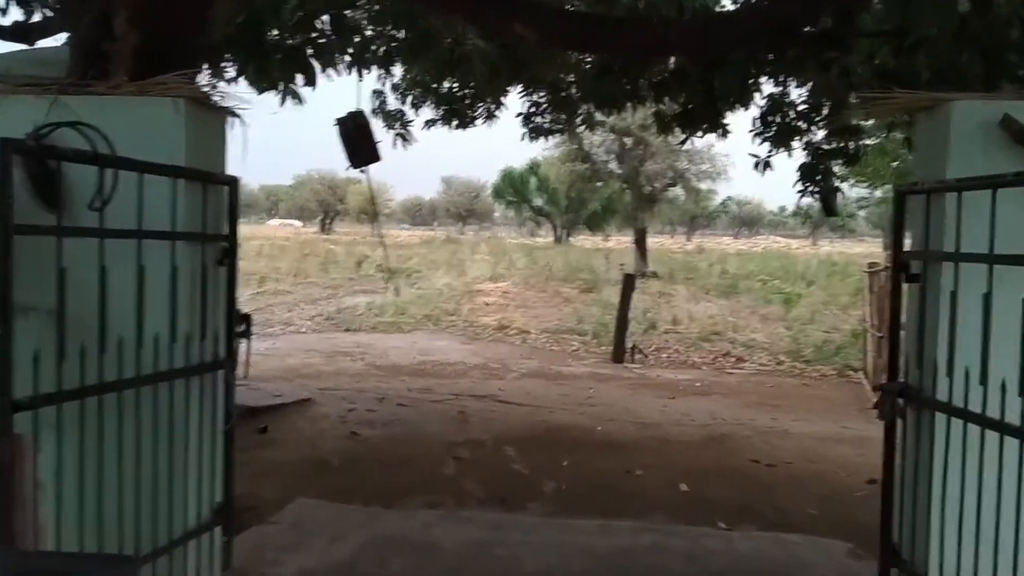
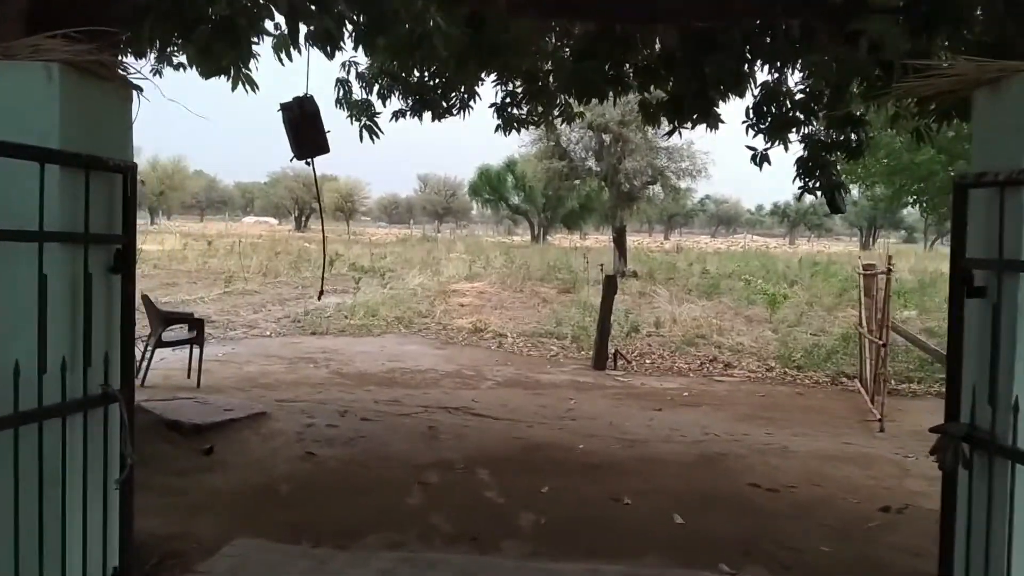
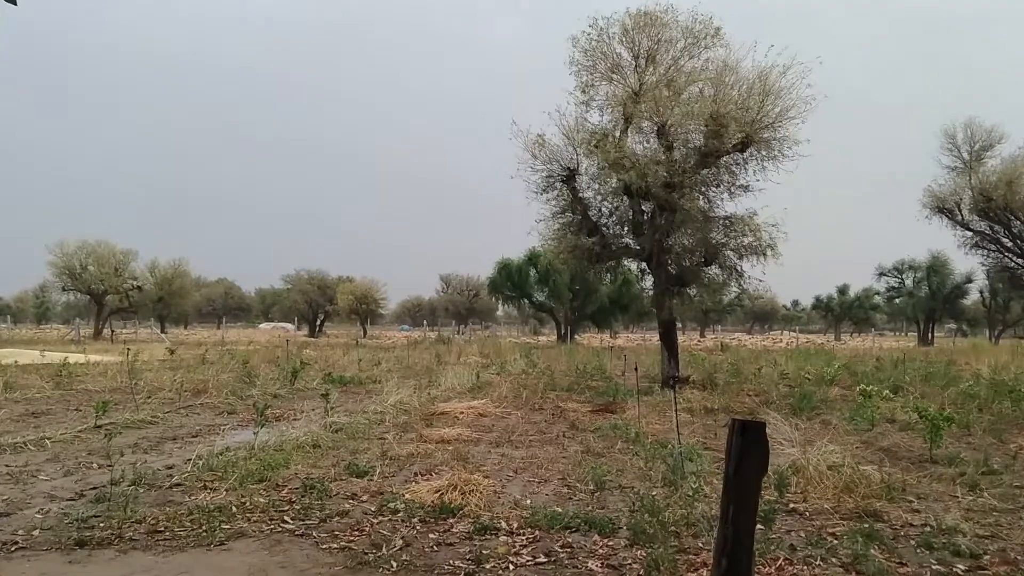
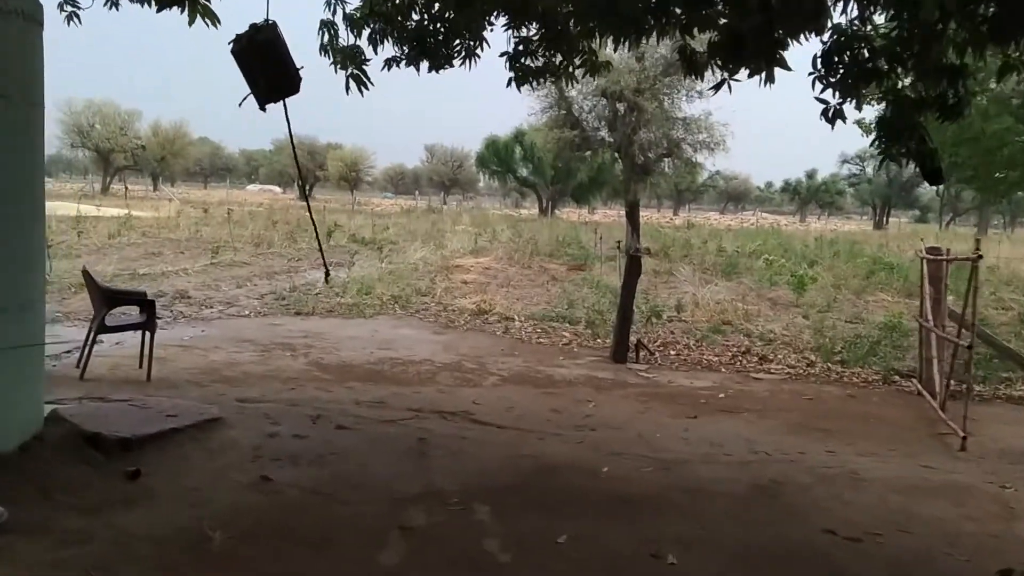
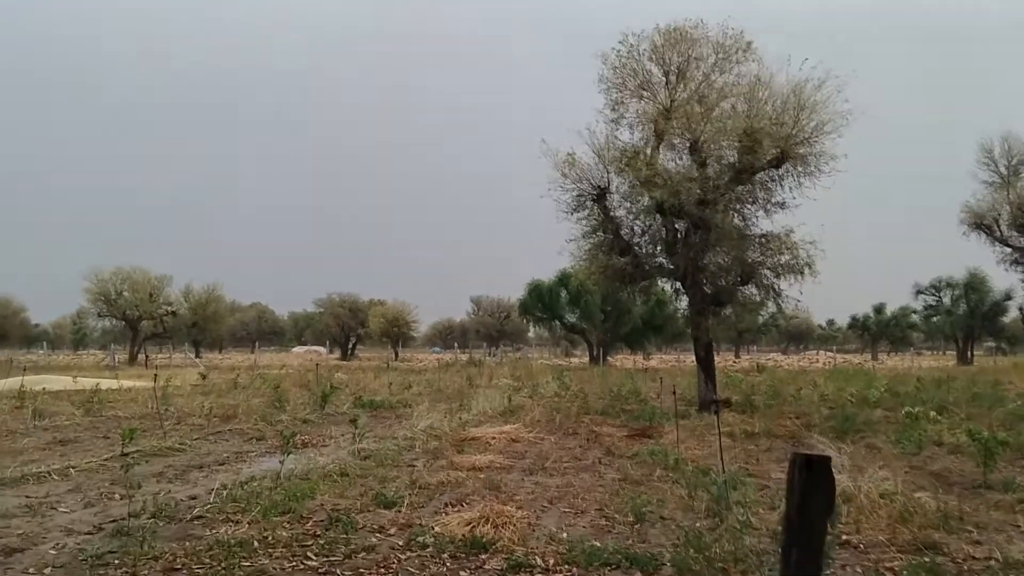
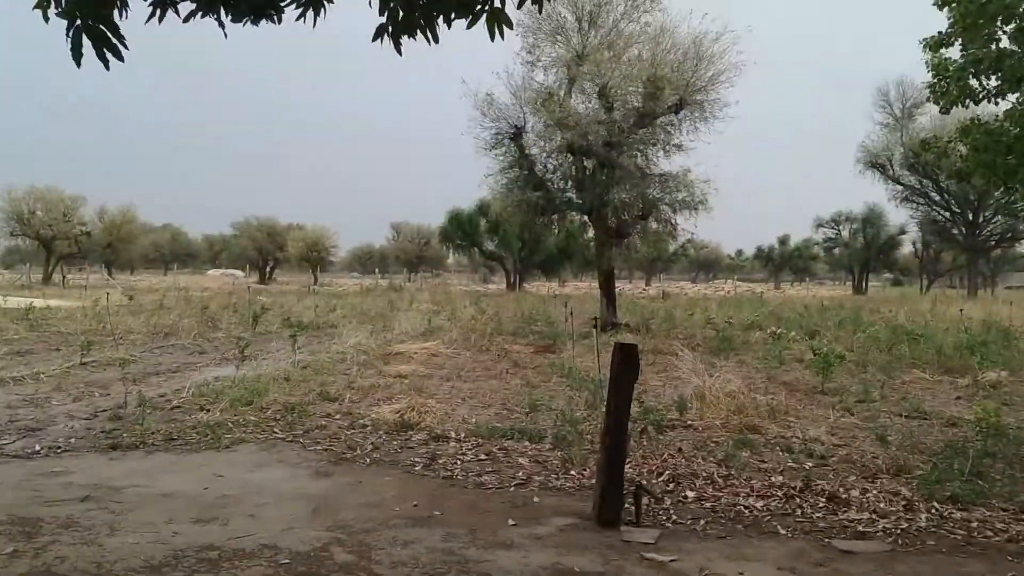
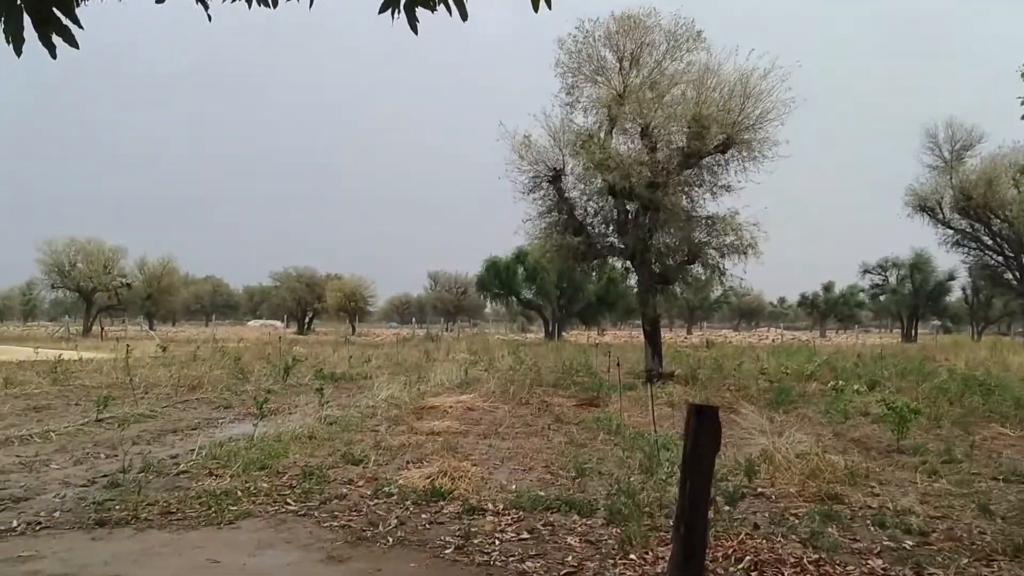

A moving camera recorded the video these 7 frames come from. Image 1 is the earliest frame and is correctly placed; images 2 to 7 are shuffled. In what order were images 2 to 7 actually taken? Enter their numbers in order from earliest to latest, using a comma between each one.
2, 4, 6, 7, 3, 5
